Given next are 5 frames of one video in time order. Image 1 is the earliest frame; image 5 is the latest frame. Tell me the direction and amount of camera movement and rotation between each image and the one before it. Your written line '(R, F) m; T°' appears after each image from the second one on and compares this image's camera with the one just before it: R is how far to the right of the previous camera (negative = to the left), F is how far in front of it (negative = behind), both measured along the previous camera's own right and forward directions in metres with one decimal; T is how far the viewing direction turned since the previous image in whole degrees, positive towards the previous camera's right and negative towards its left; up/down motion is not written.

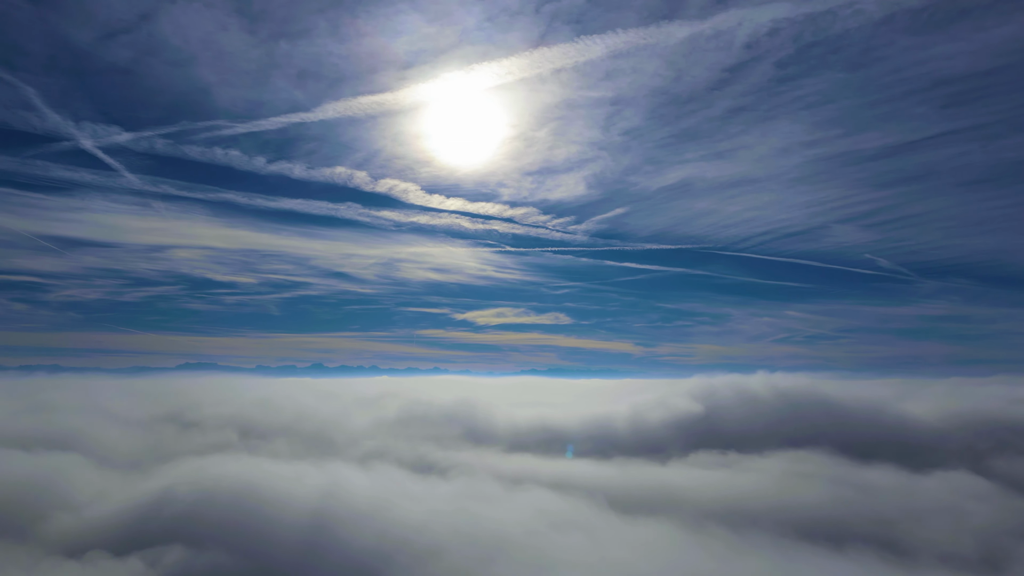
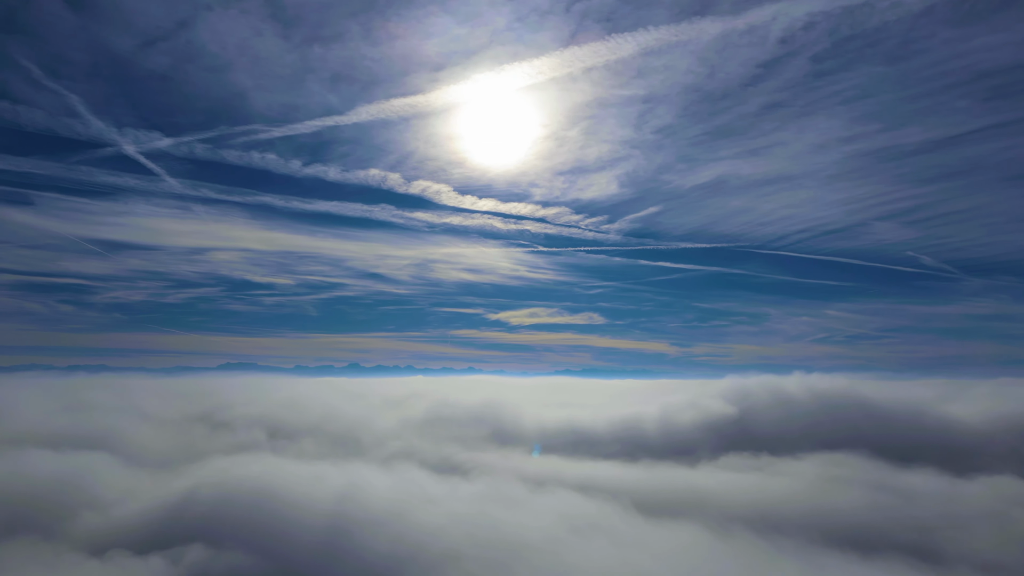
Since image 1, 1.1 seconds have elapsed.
(+2.2, +1.8) m; -3°
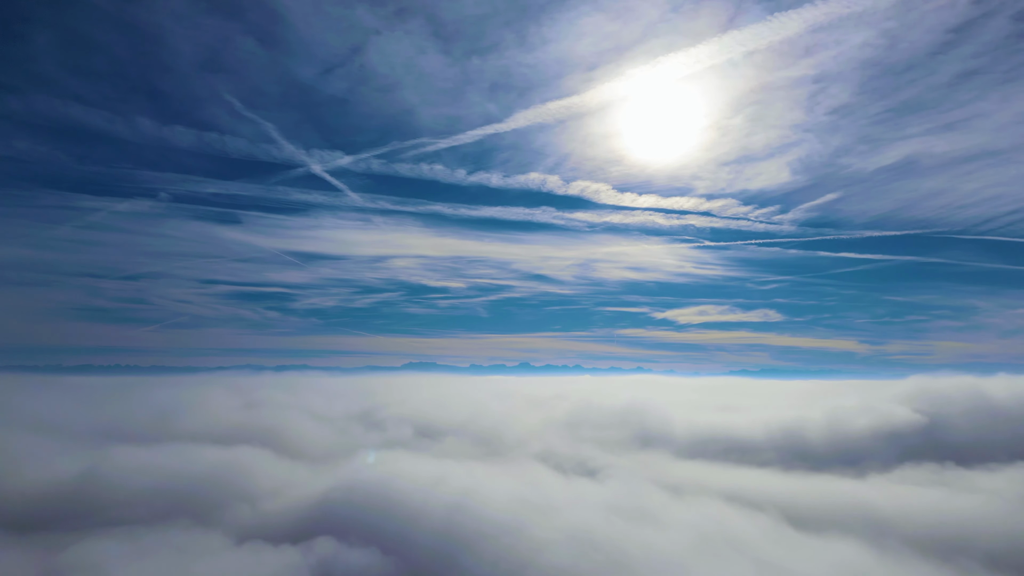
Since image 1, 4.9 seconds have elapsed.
(+7.5, +5.2) m; -13°
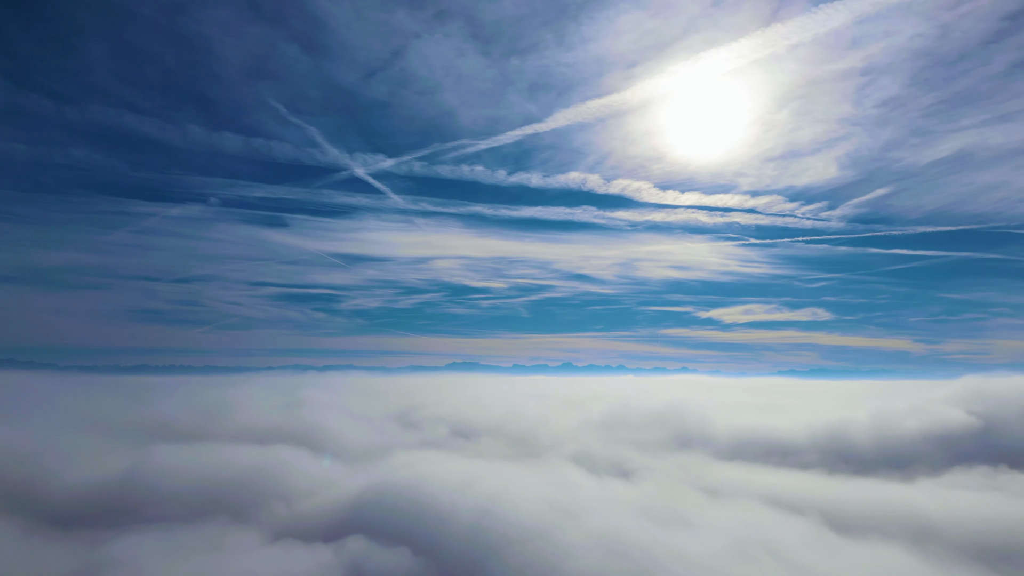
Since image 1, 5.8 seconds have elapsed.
(+2.1, +0.7) m; -3°
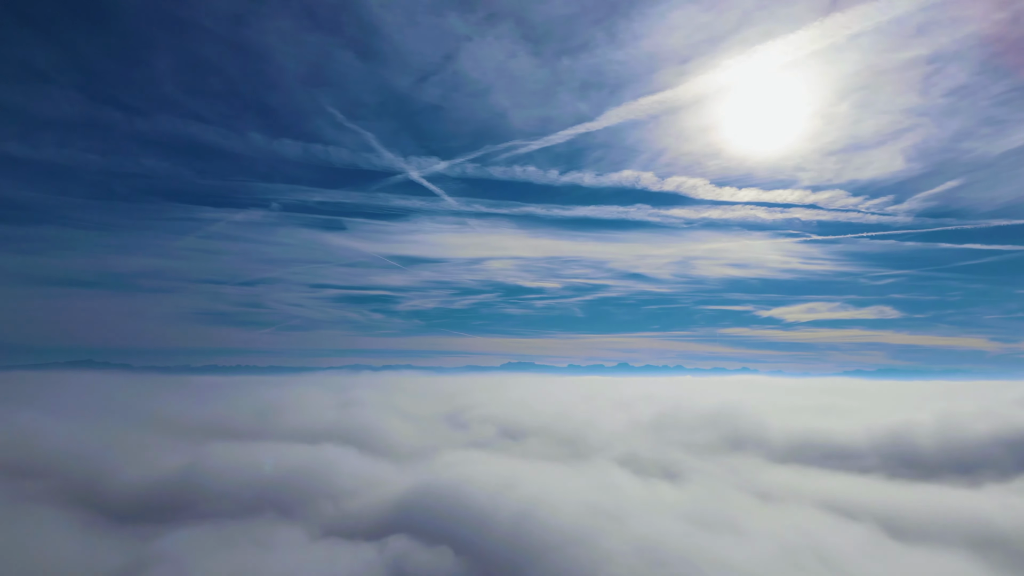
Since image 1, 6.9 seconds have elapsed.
(+2.5, +0.6) m; -4°
